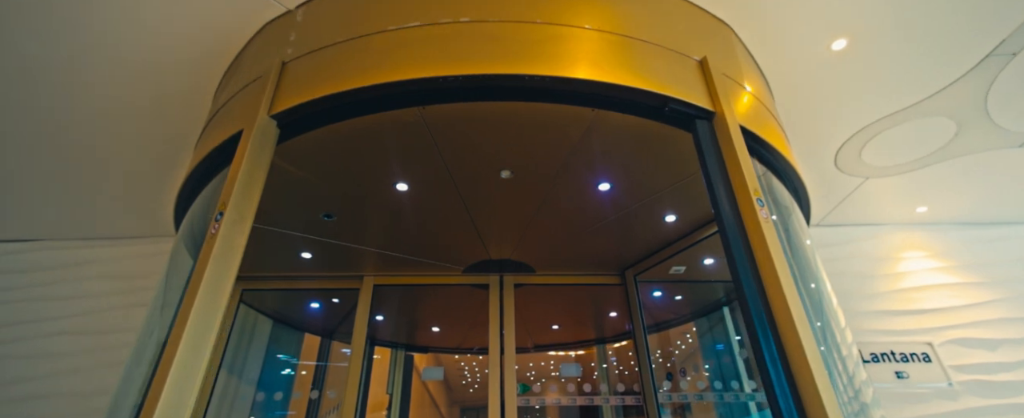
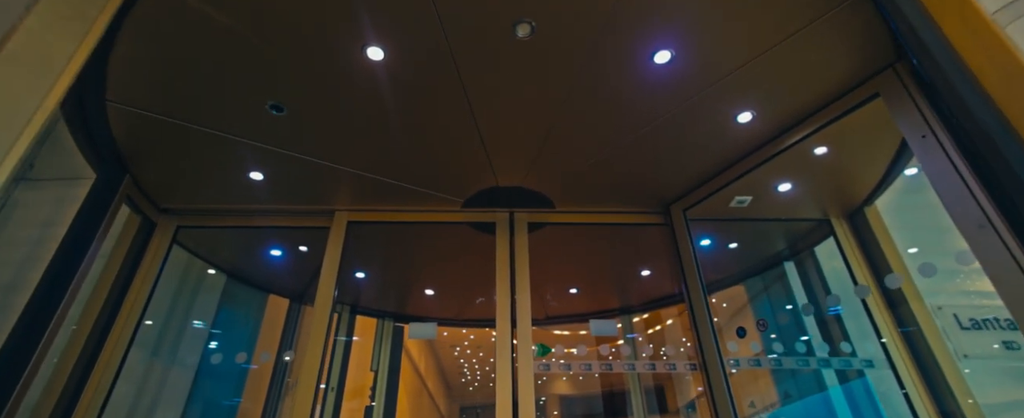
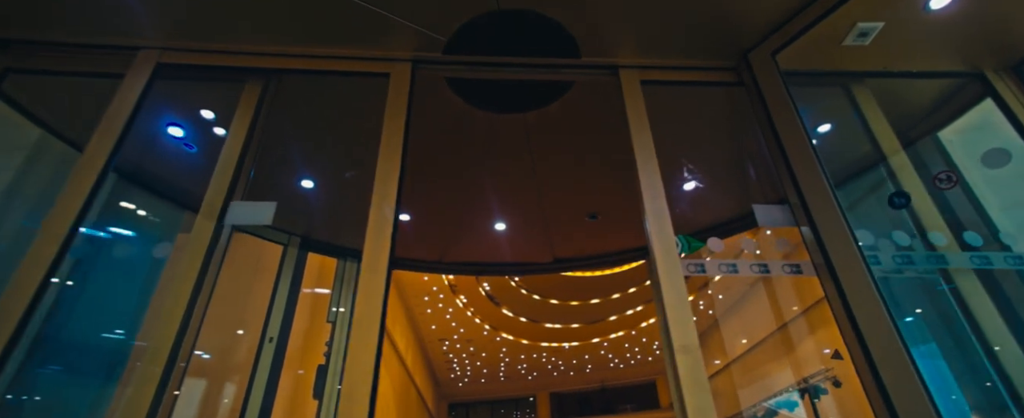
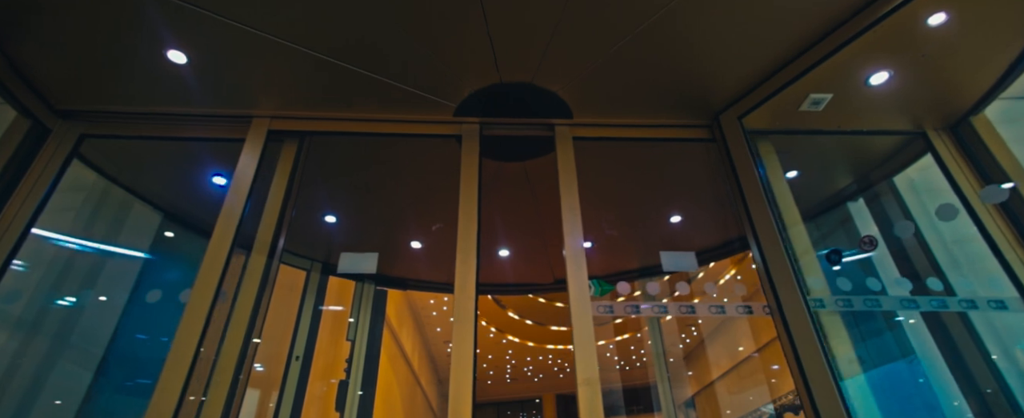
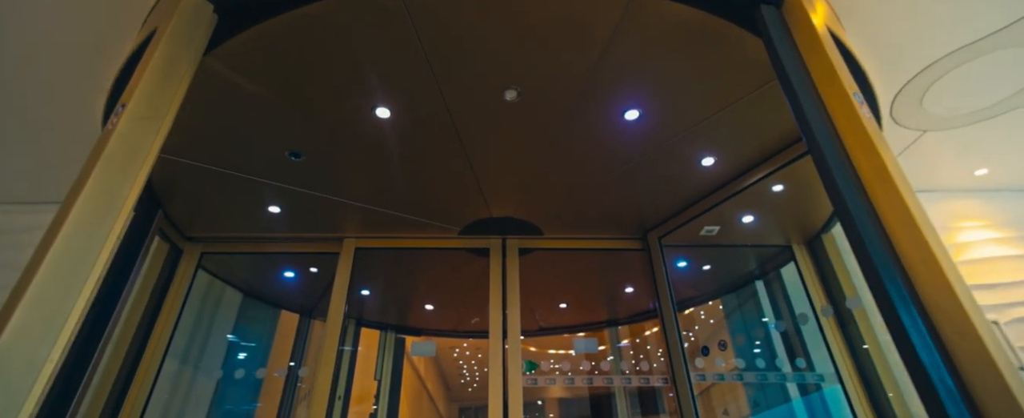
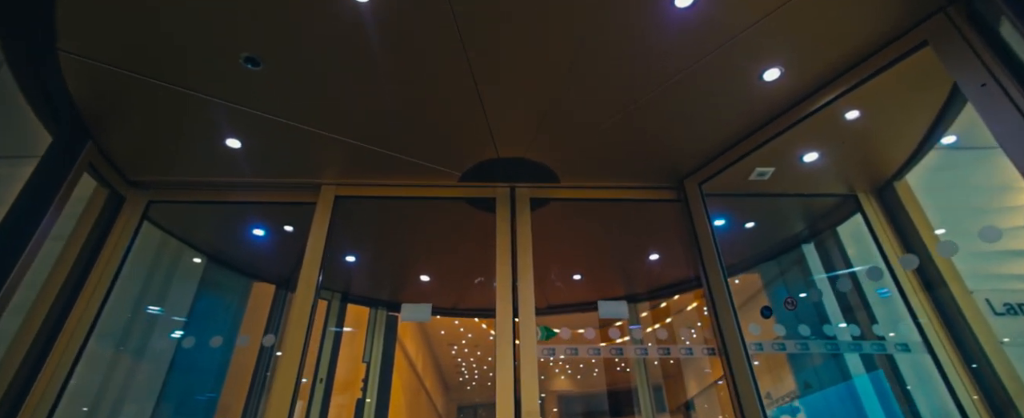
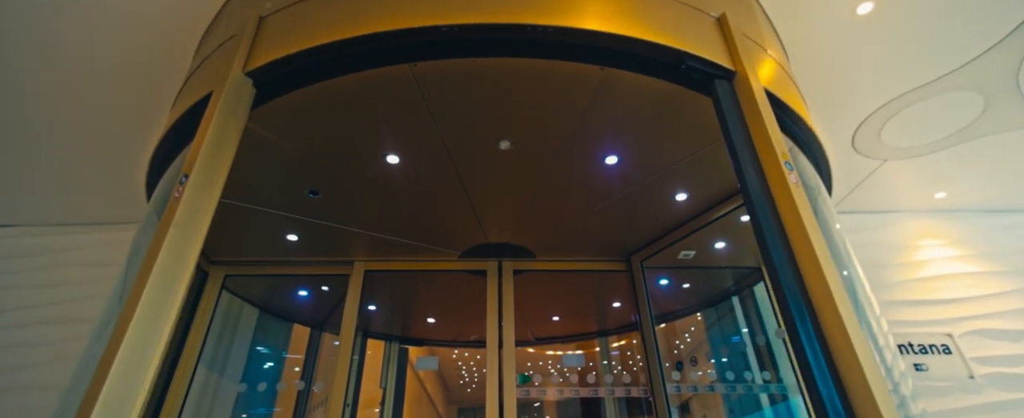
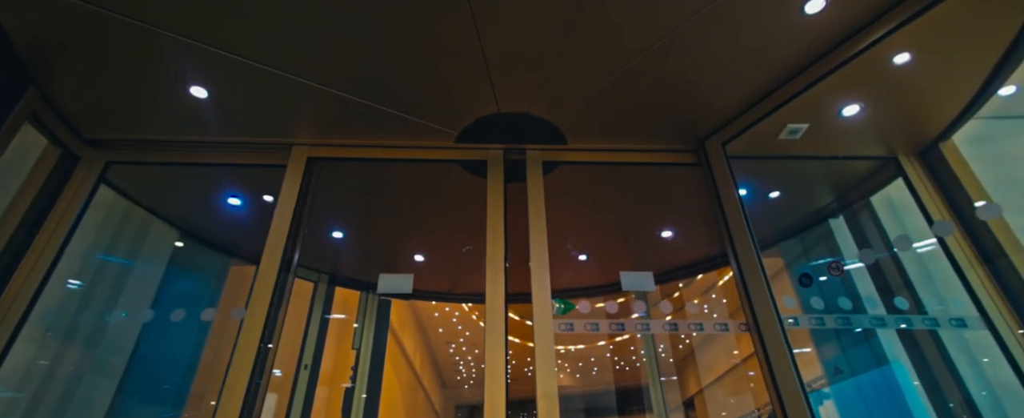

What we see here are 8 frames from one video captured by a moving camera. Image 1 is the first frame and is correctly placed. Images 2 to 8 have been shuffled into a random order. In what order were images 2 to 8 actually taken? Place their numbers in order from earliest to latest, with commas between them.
7, 5, 2, 6, 8, 4, 3
